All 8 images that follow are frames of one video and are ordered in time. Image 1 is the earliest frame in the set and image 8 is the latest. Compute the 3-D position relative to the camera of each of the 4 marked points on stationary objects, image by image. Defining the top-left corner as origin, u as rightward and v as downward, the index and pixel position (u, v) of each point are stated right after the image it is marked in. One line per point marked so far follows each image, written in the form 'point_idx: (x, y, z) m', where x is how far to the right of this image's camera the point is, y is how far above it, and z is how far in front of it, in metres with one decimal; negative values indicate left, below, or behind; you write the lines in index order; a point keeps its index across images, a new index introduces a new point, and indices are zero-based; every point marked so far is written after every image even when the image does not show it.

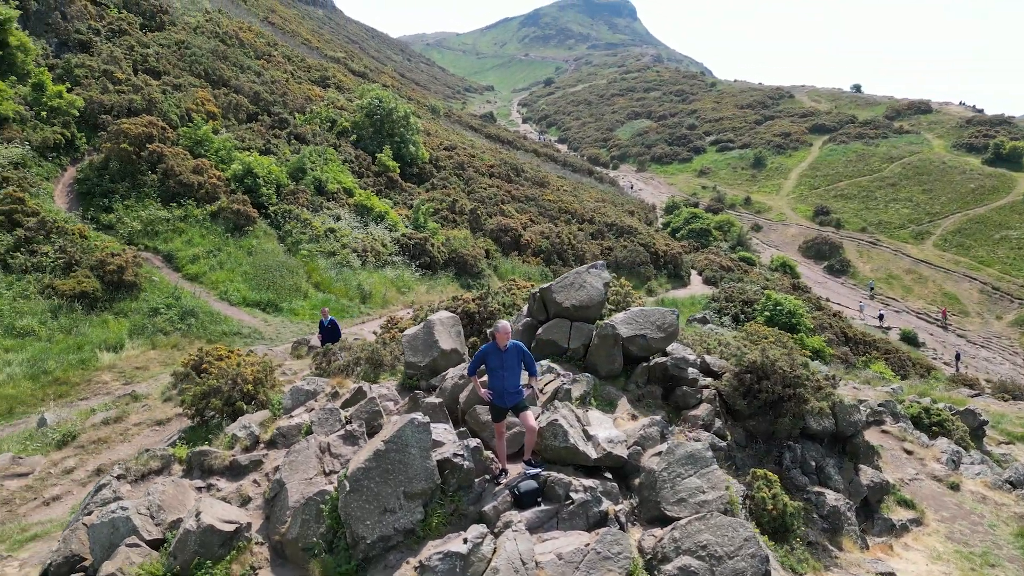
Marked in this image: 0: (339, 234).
0: (-4.5, +1.4, +19.2) m
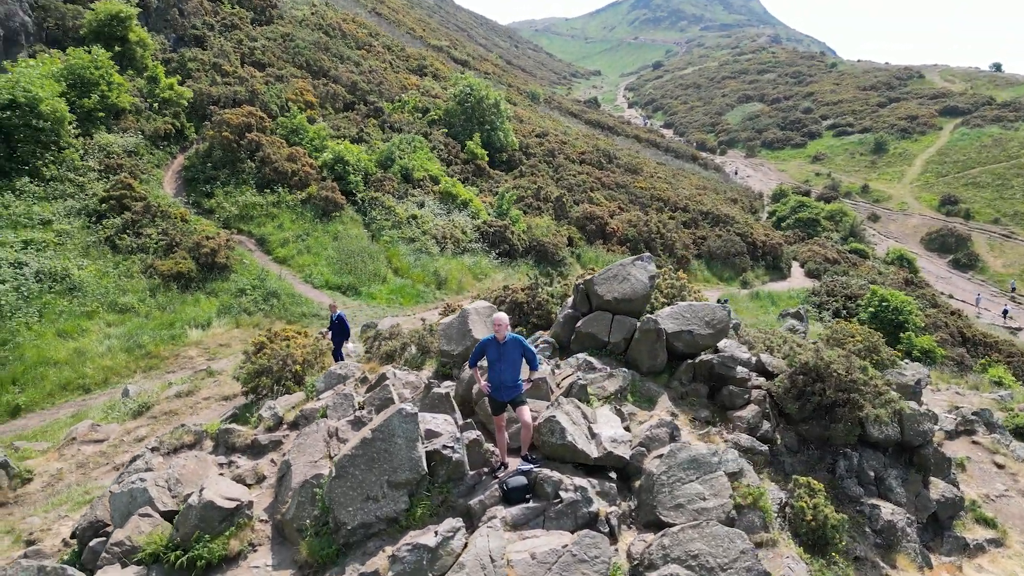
0: (-2.4, +1.8, +19.6) m
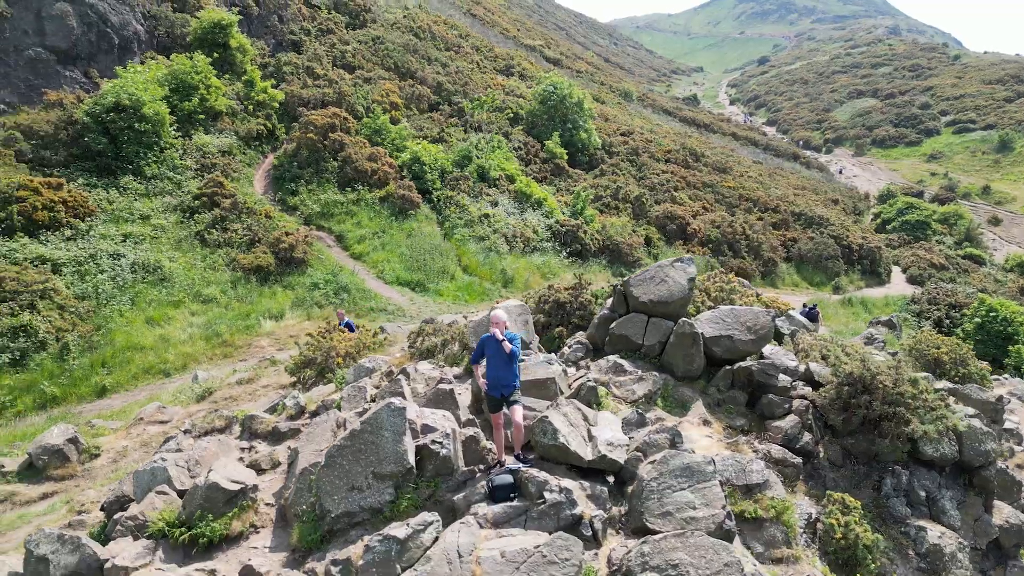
0: (-0.5, +1.9, +19.8) m
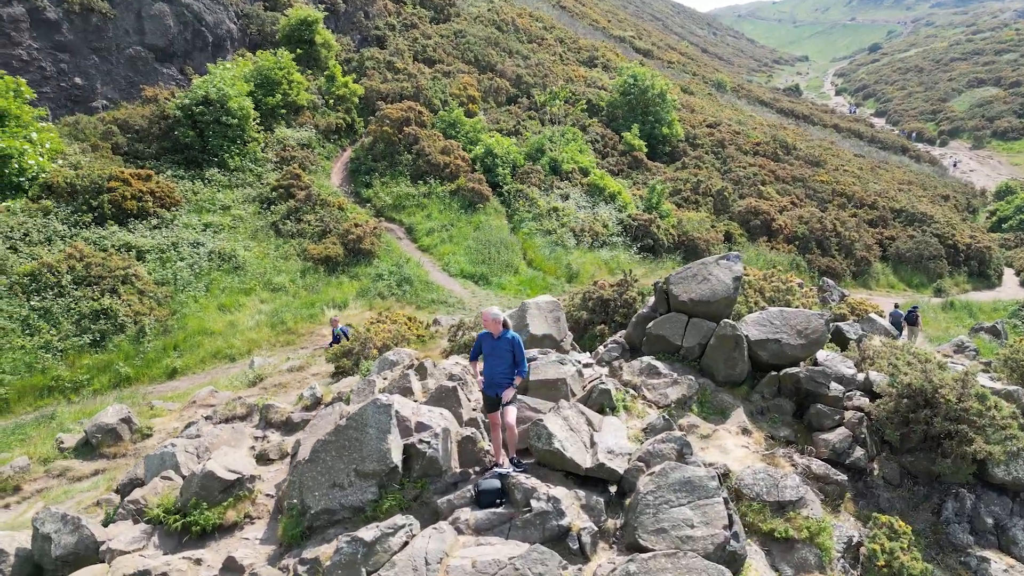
0: (+1.4, +2.0, +19.5) m
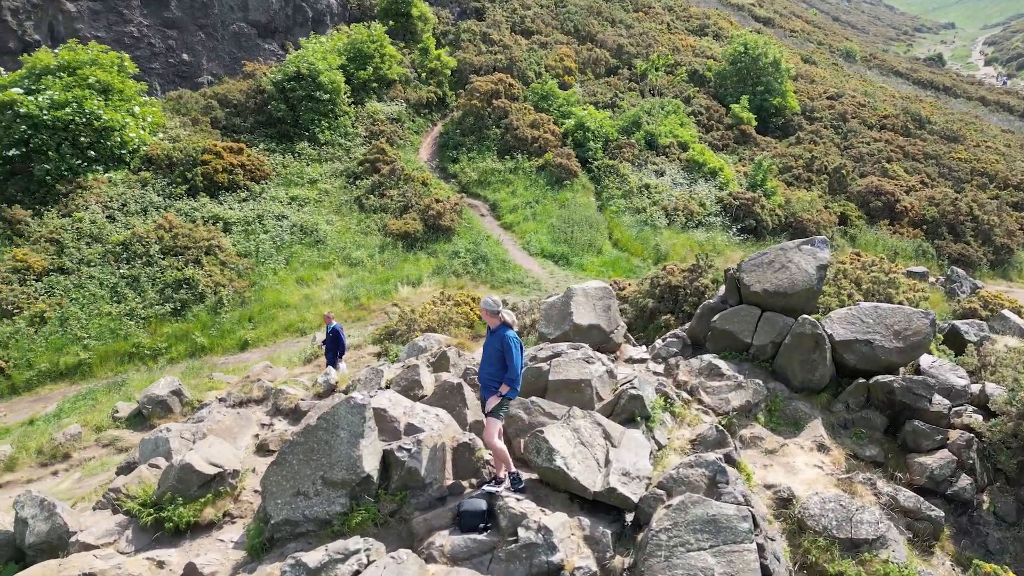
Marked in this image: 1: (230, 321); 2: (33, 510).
0: (+3.6, +2.4, +18.4) m
1: (-4.9, -0.6, +12.8) m
2: (-2.9, -1.4, +4.5) m
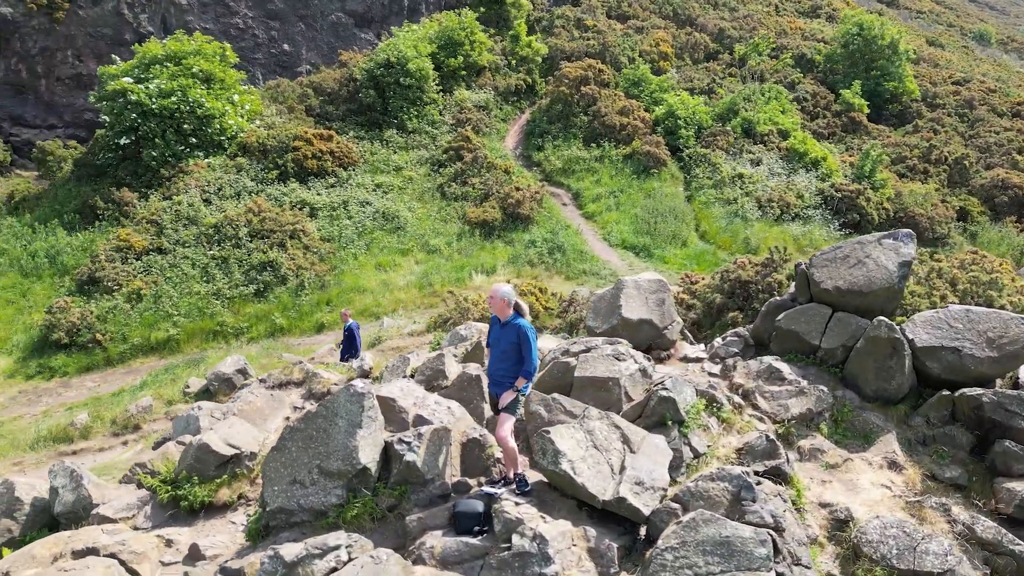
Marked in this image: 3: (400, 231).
0: (+5.6, +2.5, +17.4) m
1: (-3.6, -0.3, +13.1) m
2: (-2.8, -1.2, +4.6) m
3: (-2.3, +1.2, +15.3) m
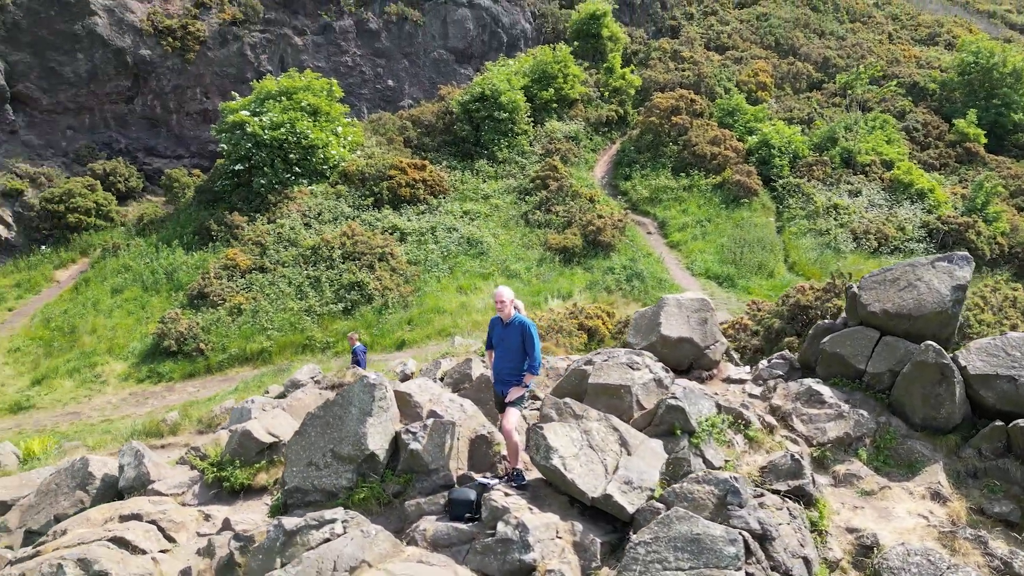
0: (+7.6, +1.7, +16.8) m
1: (-2.2, -0.6, +13.7) m
2: (-2.7, -1.2, +5.2) m
3: (-0.6, +0.7, +15.7) m
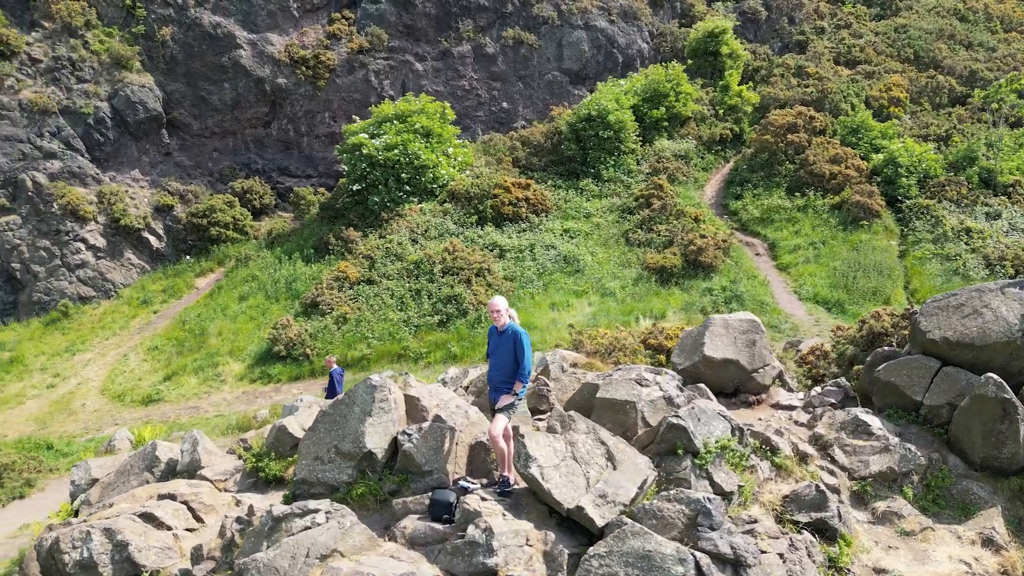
0: (+9.8, +1.1, +15.4) m
1: (-0.5, -0.9, +14.0) m
2: (-2.5, -1.2, +5.7) m
3: (+1.4, +0.3, +15.8) m
